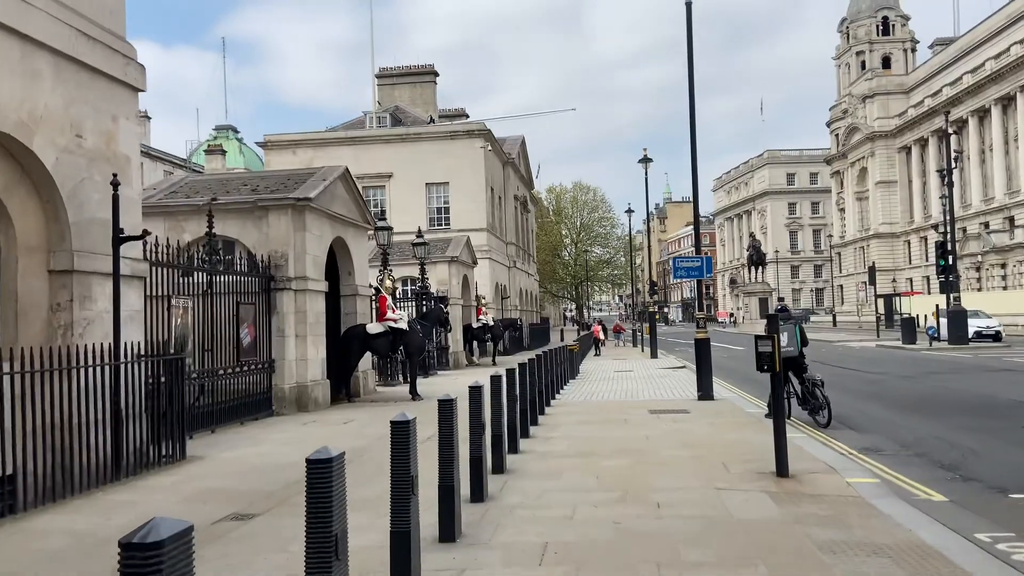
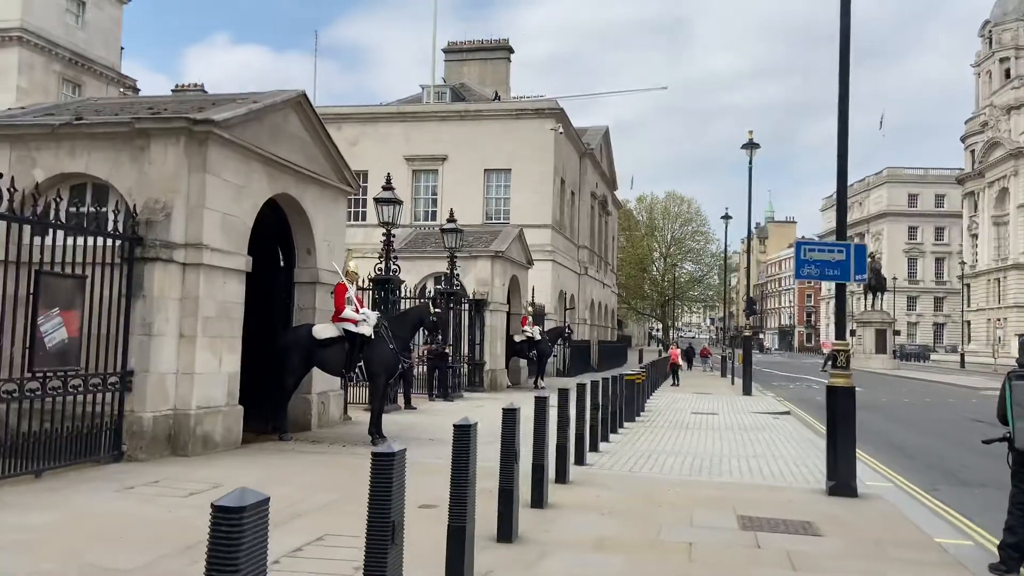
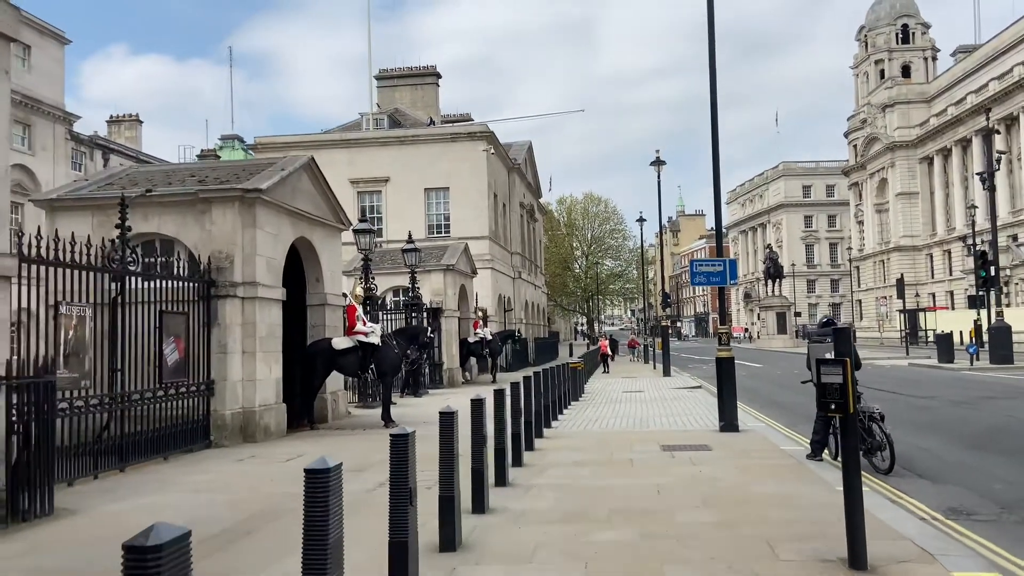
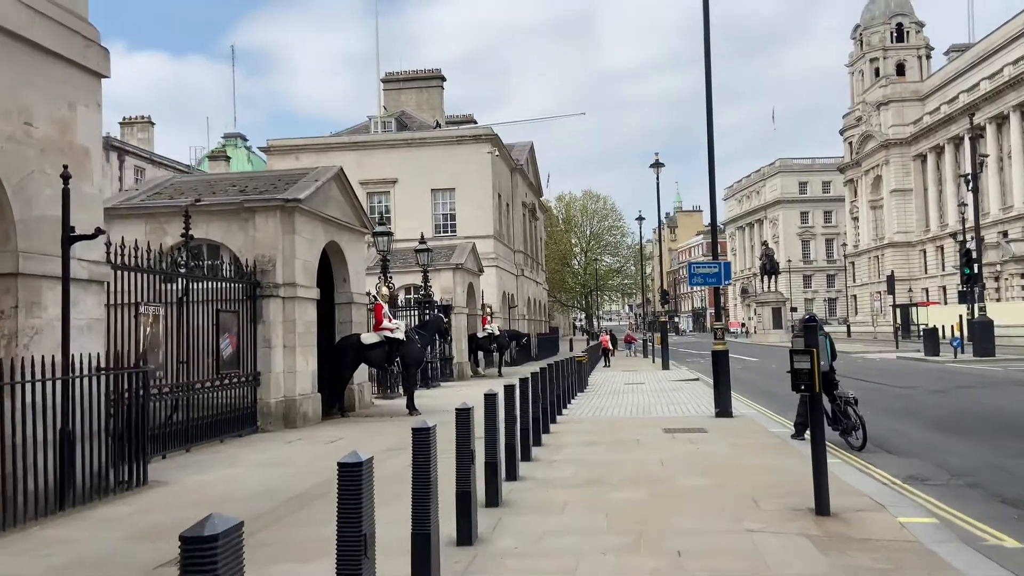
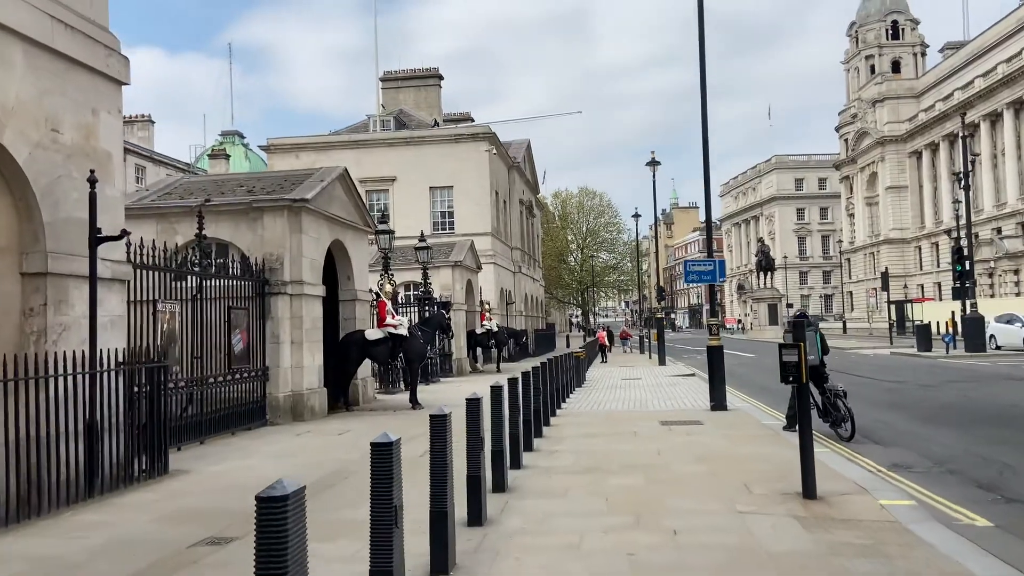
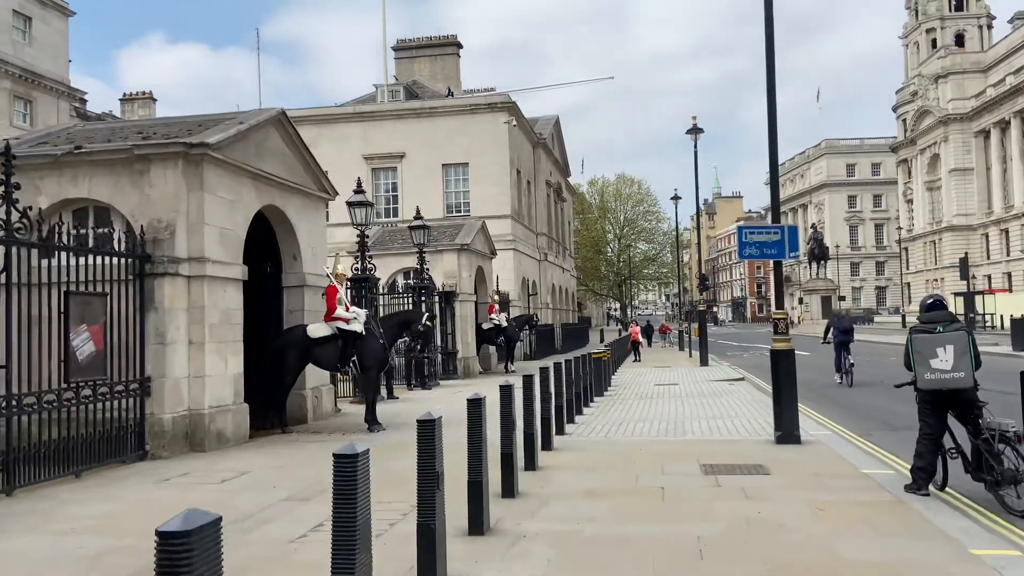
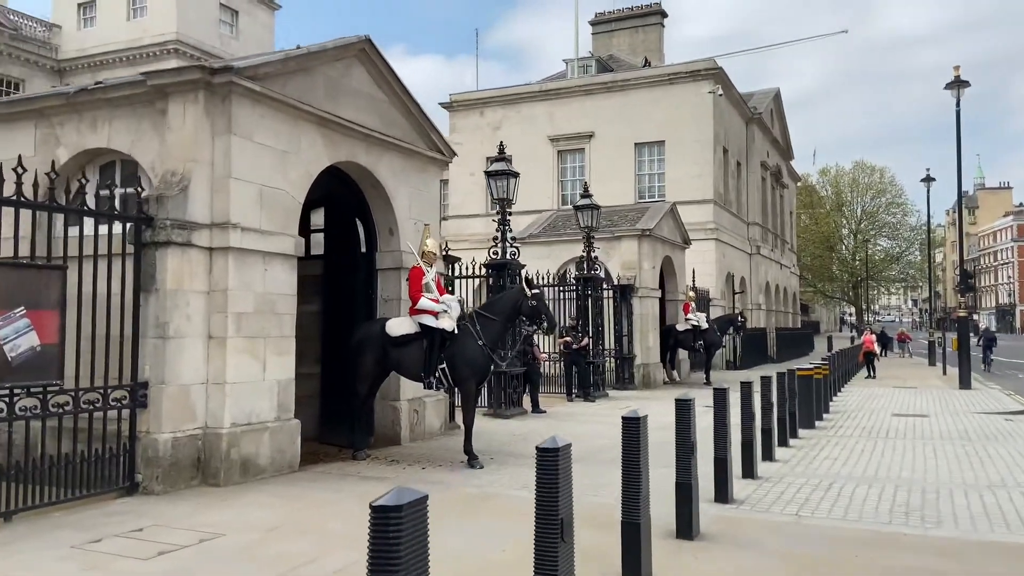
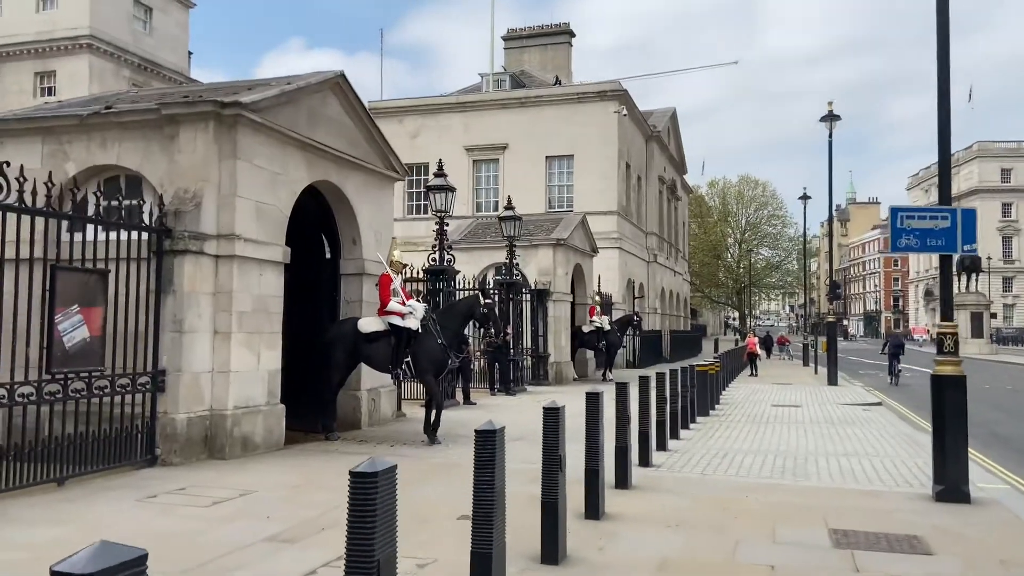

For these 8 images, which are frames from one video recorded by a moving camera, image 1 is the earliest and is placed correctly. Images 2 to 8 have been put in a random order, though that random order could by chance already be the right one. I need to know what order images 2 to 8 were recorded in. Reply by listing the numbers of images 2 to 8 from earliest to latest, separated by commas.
5, 4, 3, 6, 2, 8, 7
